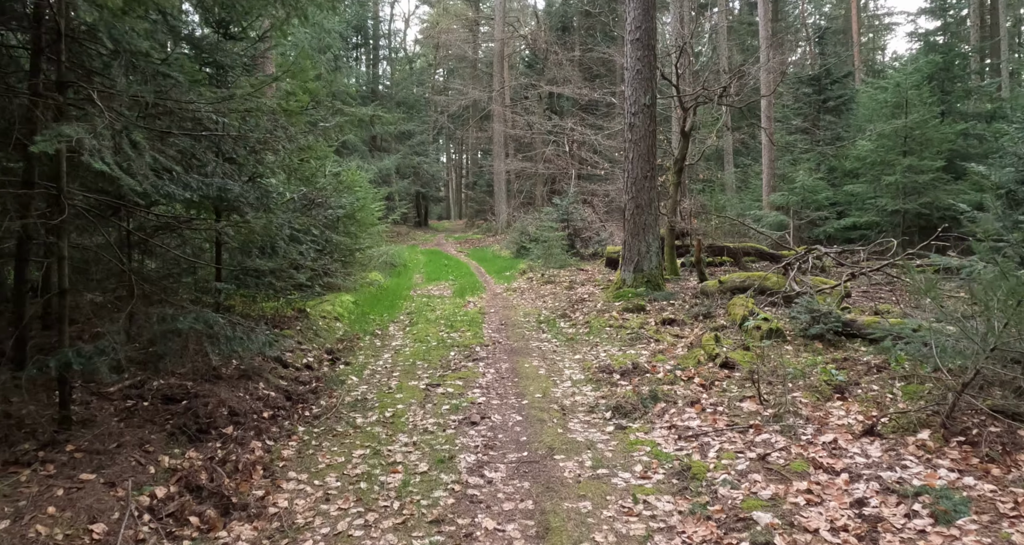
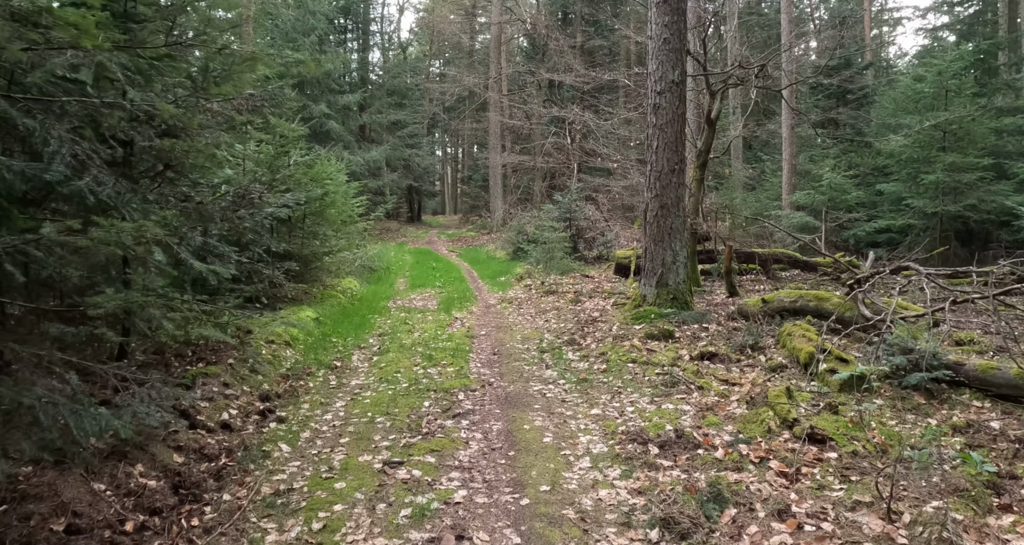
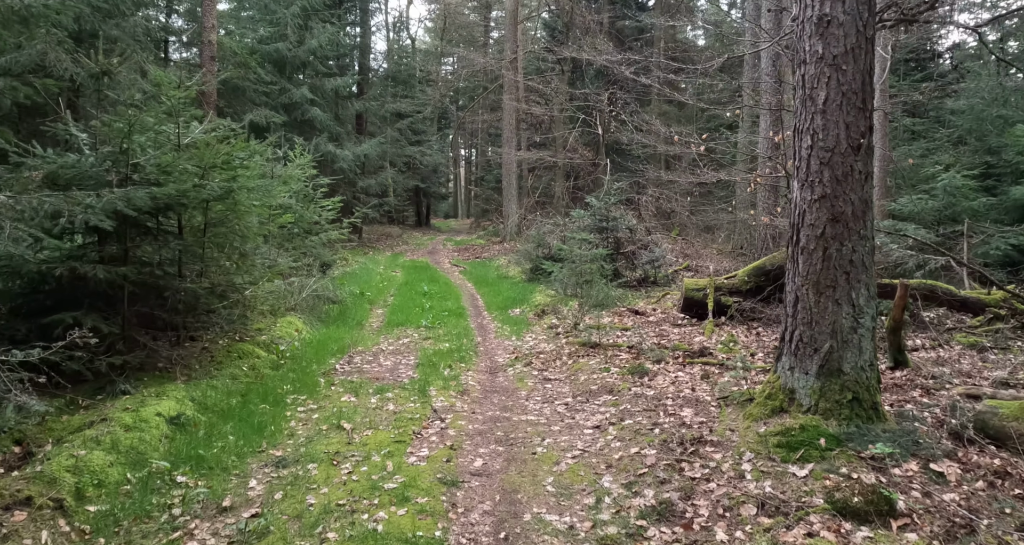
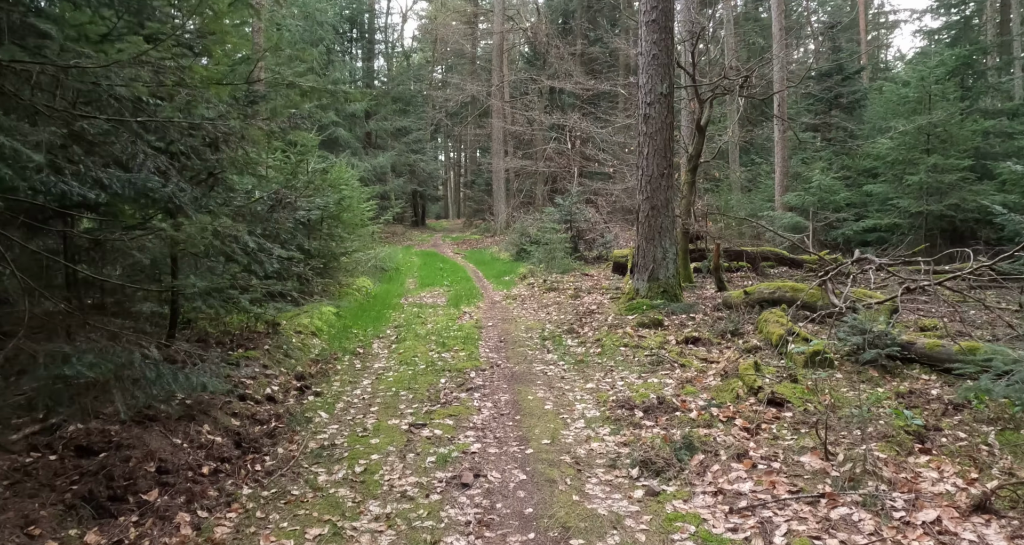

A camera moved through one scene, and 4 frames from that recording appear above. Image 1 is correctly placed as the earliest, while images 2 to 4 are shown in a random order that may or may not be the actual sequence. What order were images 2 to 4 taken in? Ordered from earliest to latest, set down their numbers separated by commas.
4, 2, 3
